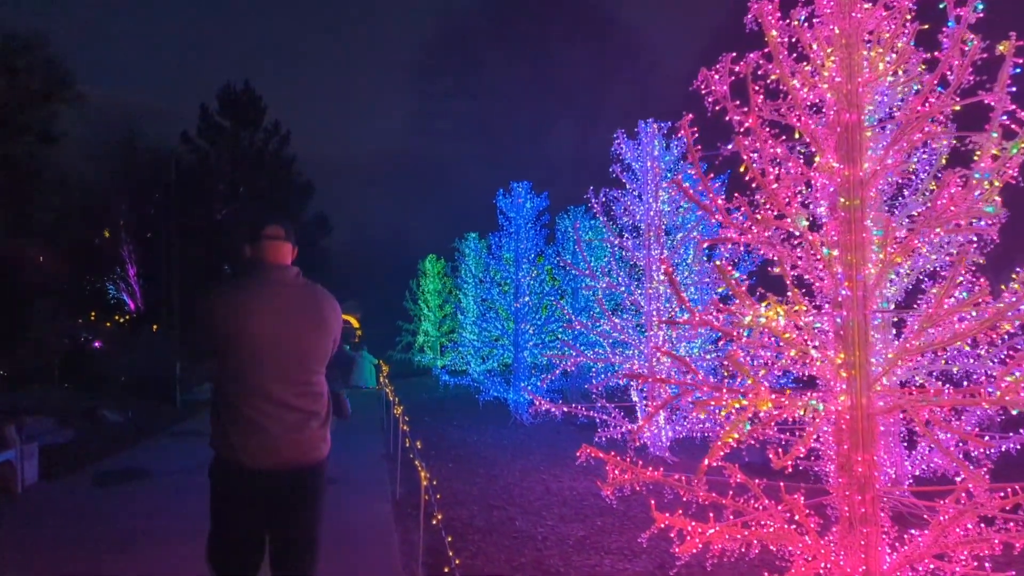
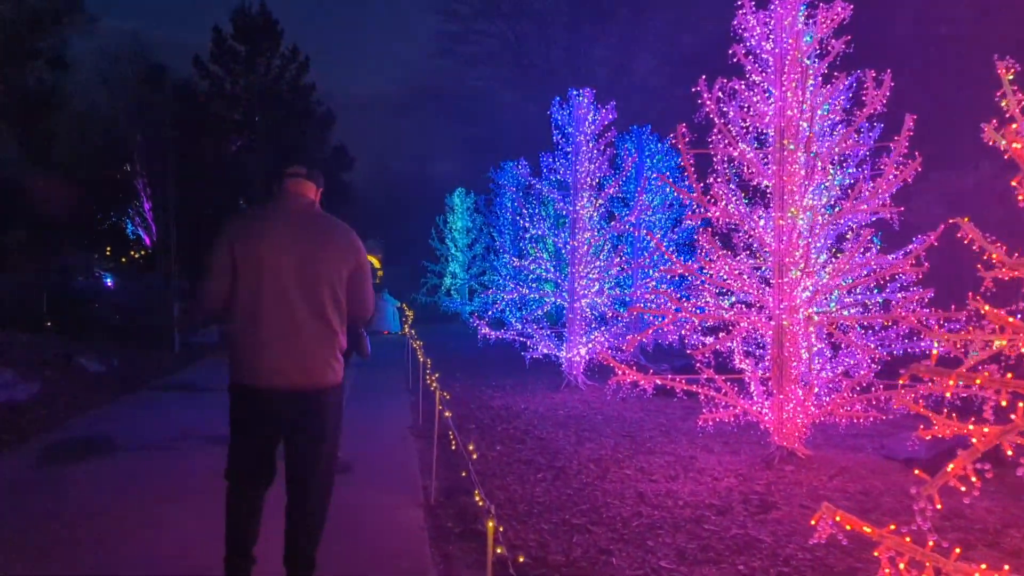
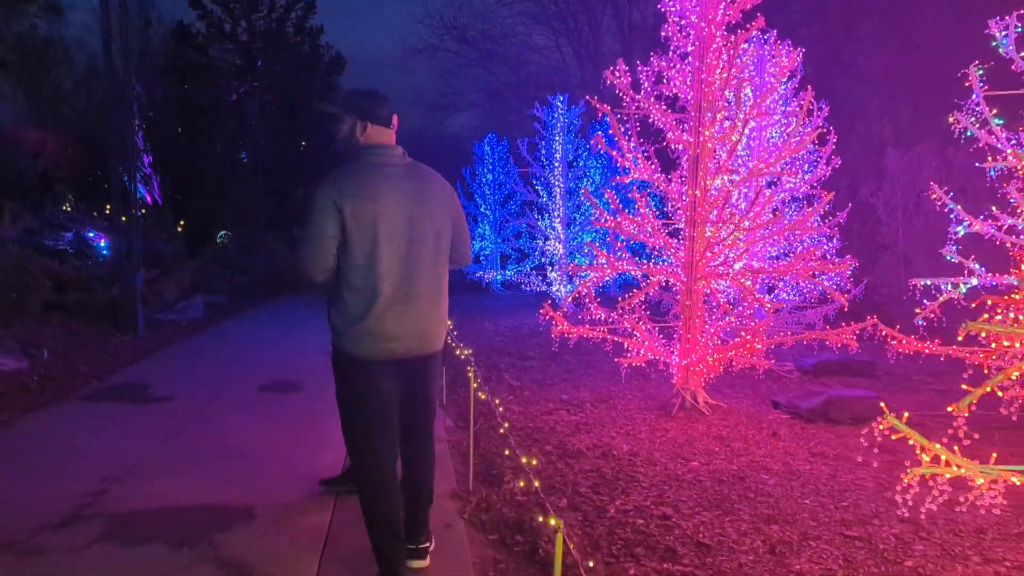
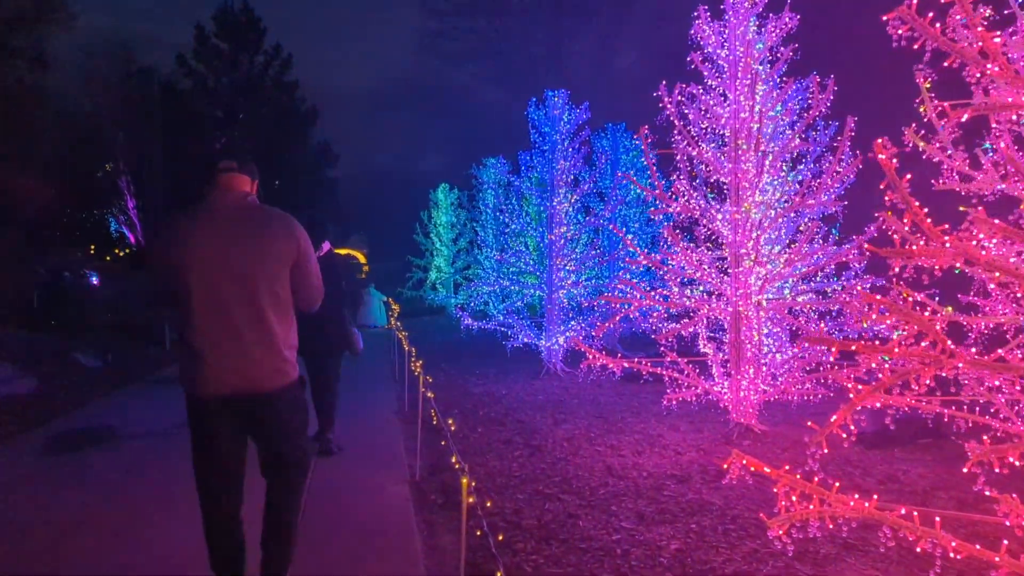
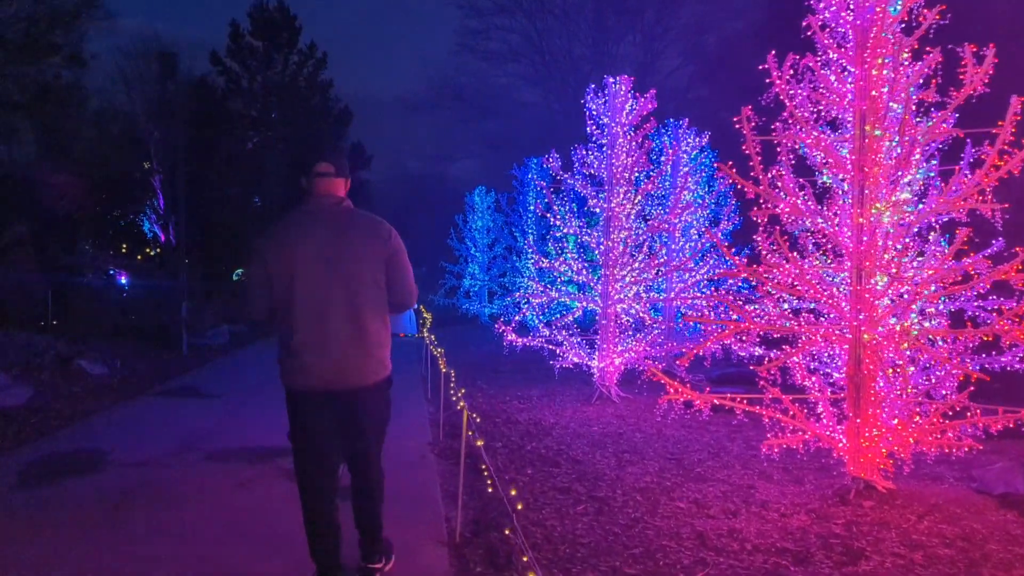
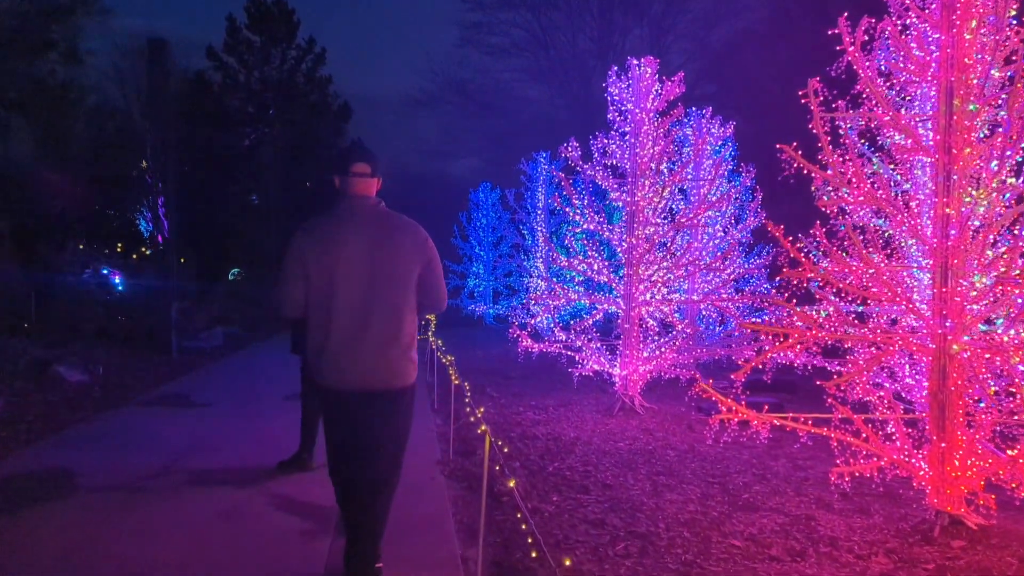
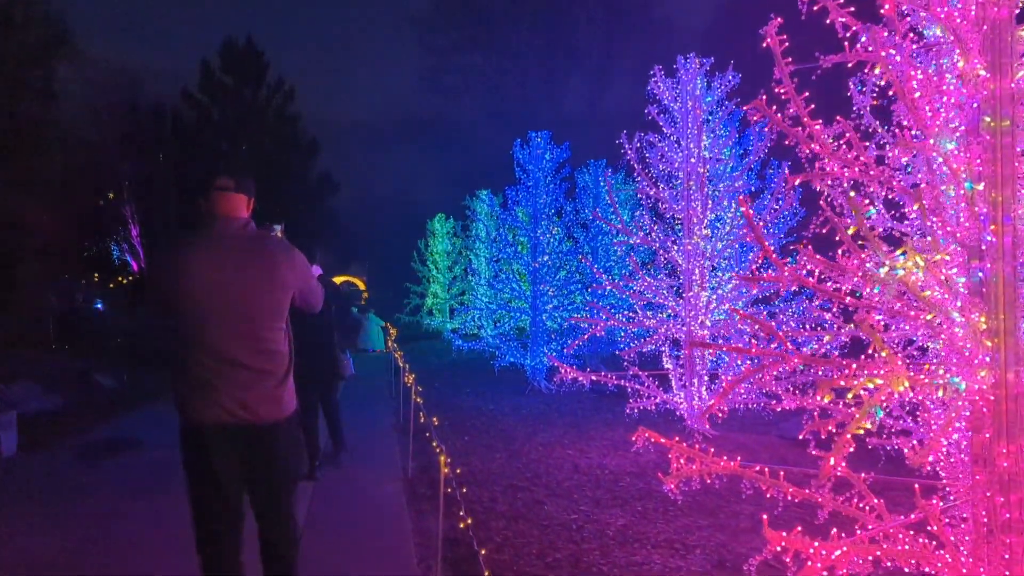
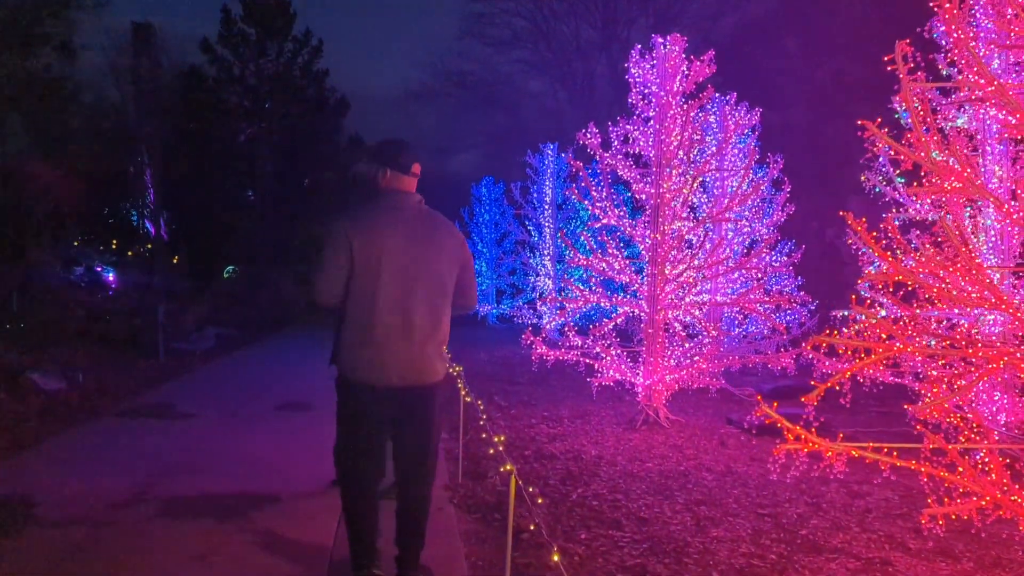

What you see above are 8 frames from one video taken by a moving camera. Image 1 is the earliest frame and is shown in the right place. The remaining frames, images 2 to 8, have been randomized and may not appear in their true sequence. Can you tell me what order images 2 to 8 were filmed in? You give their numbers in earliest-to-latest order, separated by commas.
7, 4, 2, 5, 6, 8, 3
